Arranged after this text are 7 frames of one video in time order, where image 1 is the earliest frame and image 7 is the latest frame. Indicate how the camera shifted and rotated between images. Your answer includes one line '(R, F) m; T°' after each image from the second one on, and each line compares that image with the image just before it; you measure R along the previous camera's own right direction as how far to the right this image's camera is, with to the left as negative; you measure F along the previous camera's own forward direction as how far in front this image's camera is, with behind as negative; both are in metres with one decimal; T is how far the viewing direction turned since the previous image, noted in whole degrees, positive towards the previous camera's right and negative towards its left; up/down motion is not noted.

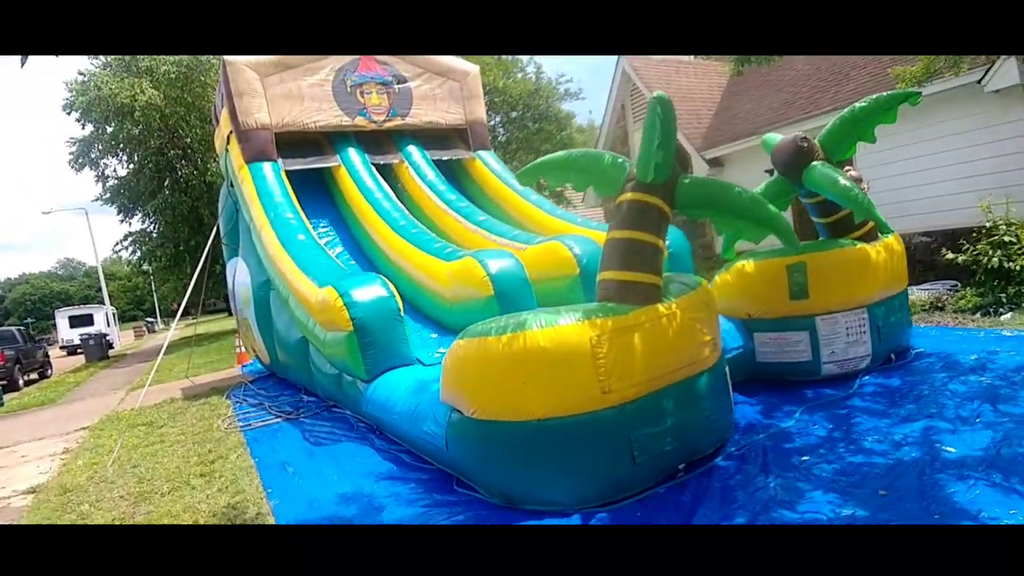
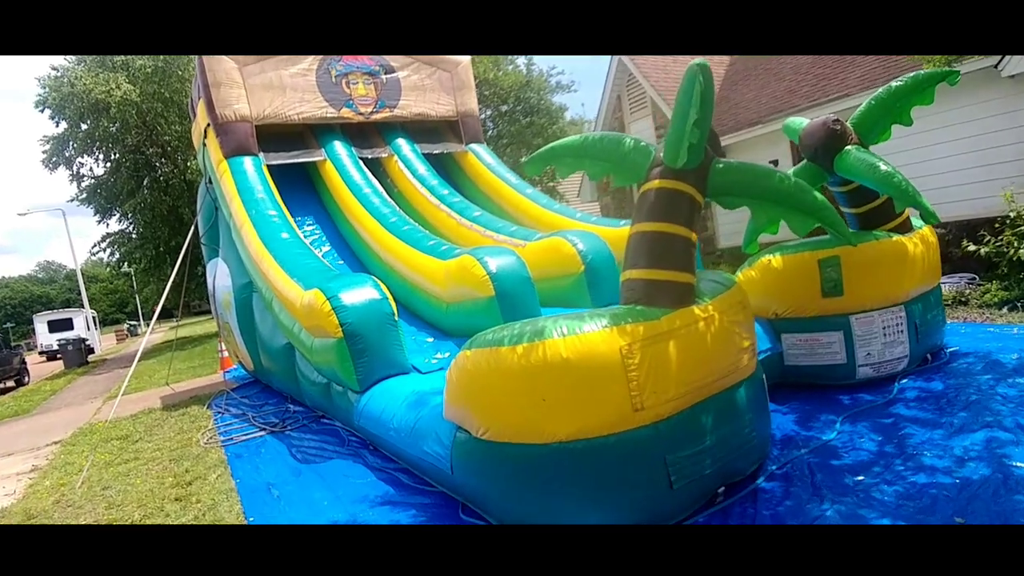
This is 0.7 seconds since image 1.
(-0.1, +0.3) m; +1°
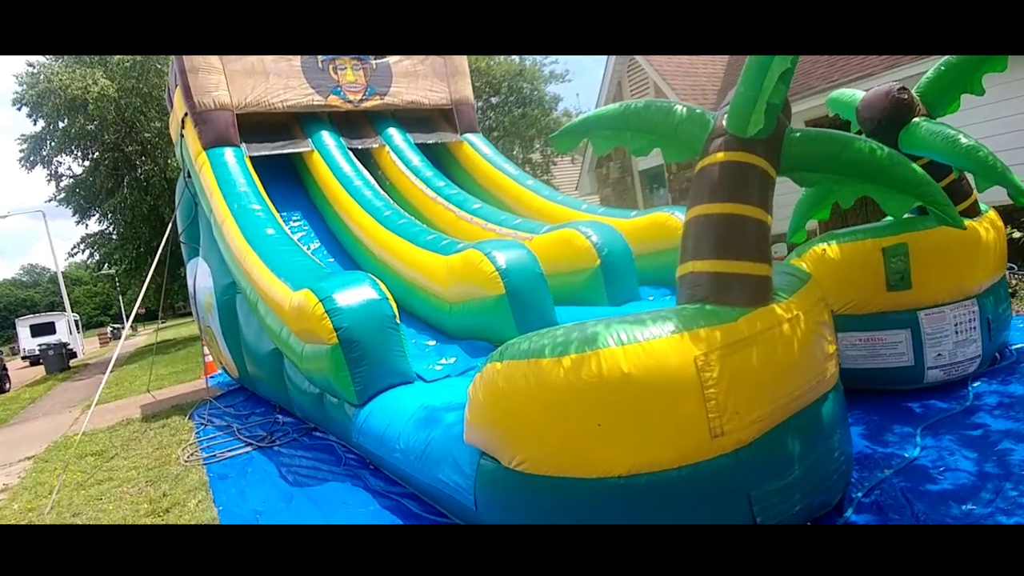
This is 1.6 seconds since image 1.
(-0.1, +0.4) m; +1°
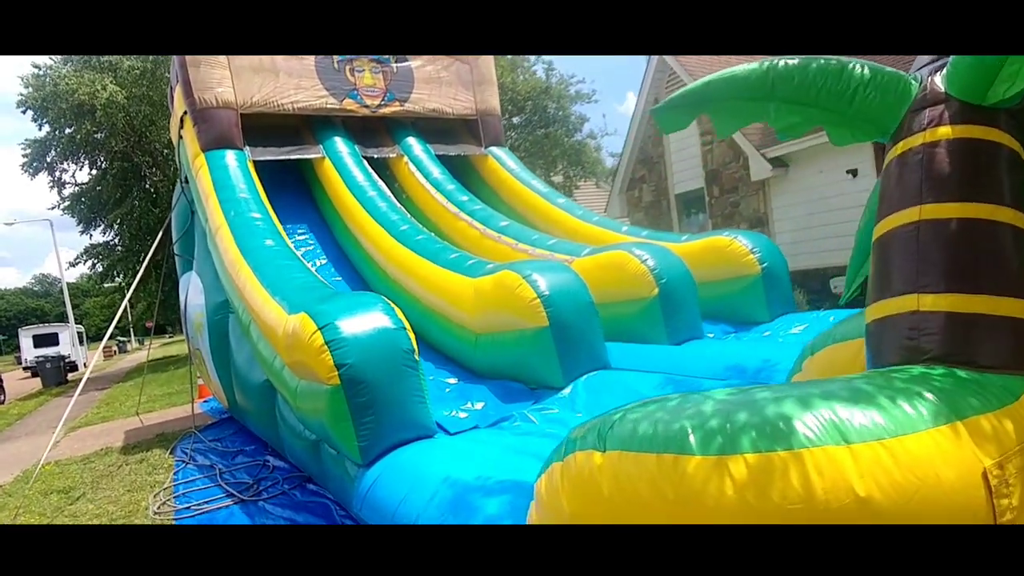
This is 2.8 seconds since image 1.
(-0.2, +0.6) m; -1°
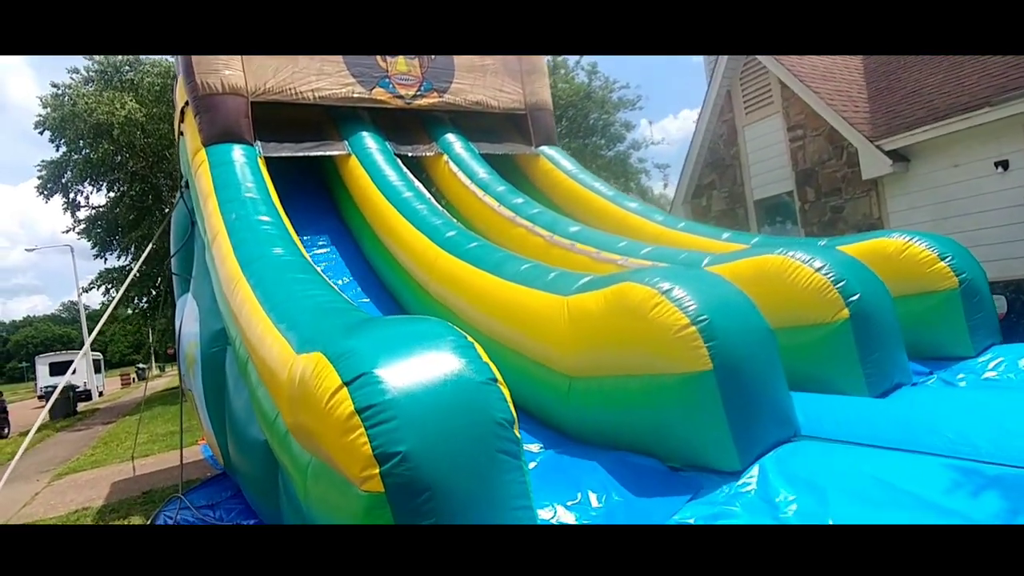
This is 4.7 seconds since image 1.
(-0.3, +1.1) m; -2°
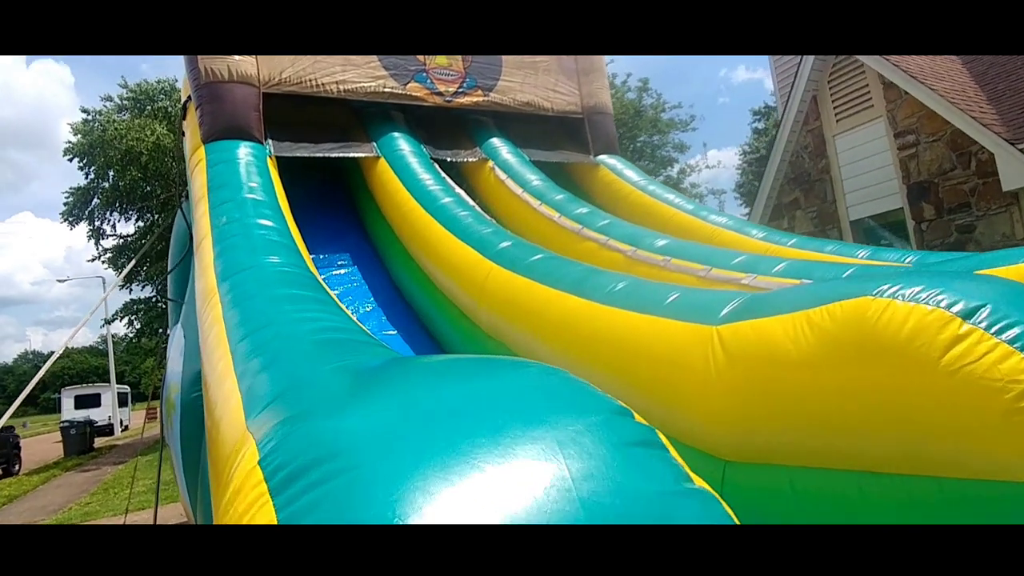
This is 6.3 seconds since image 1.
(-0.2, +0.9) m; -3°
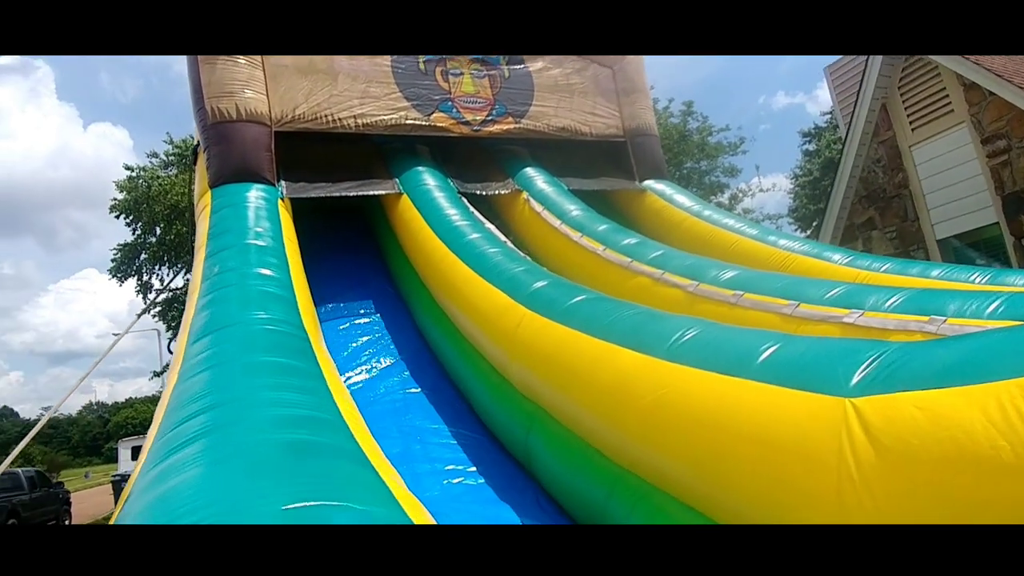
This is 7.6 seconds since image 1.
(0.0, +0.5) m; -4°
